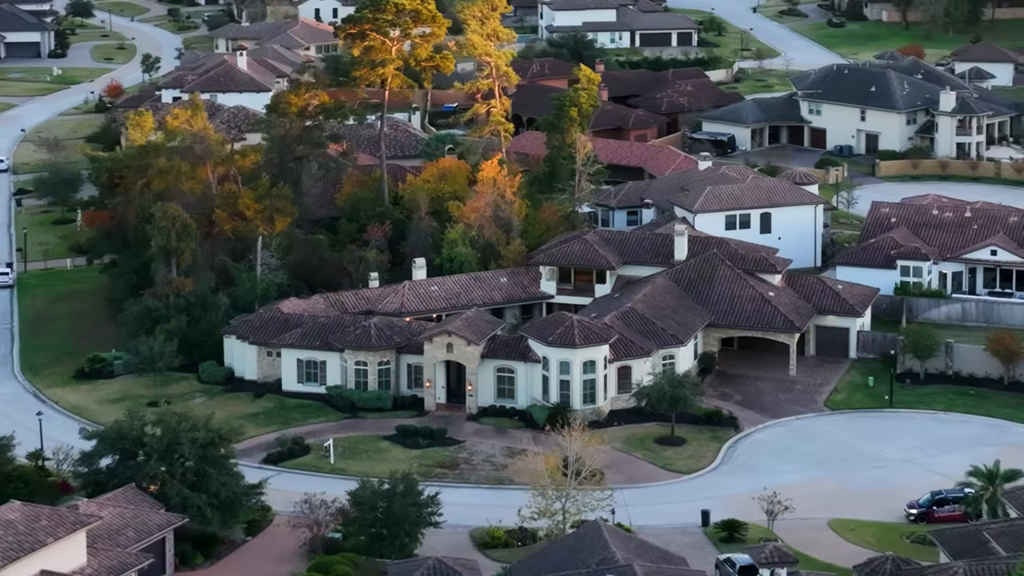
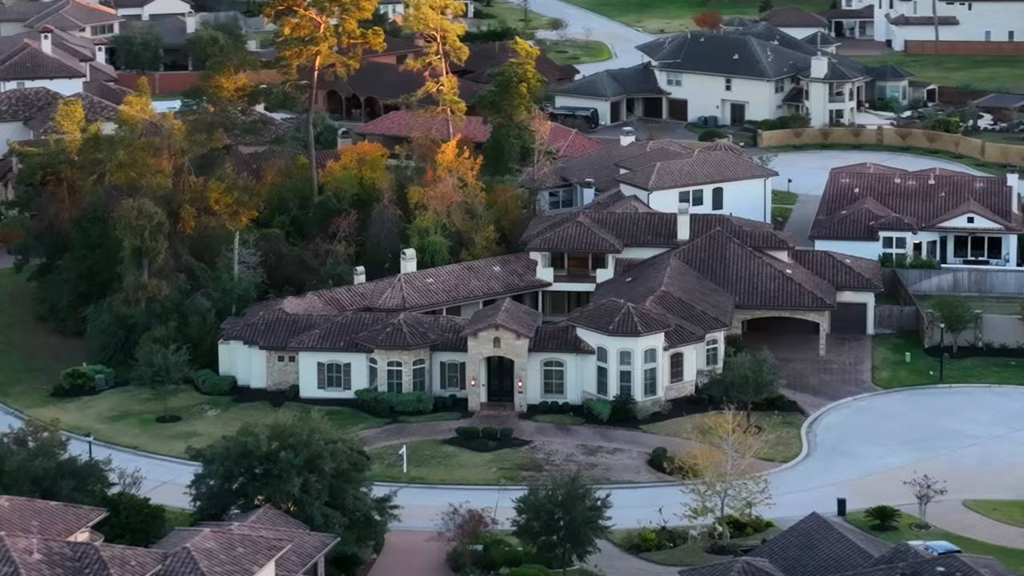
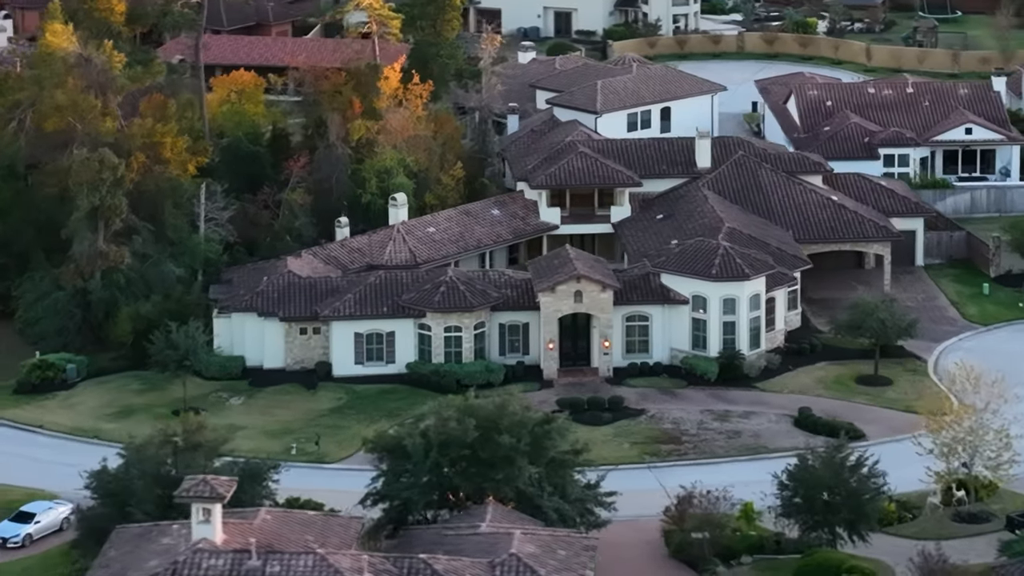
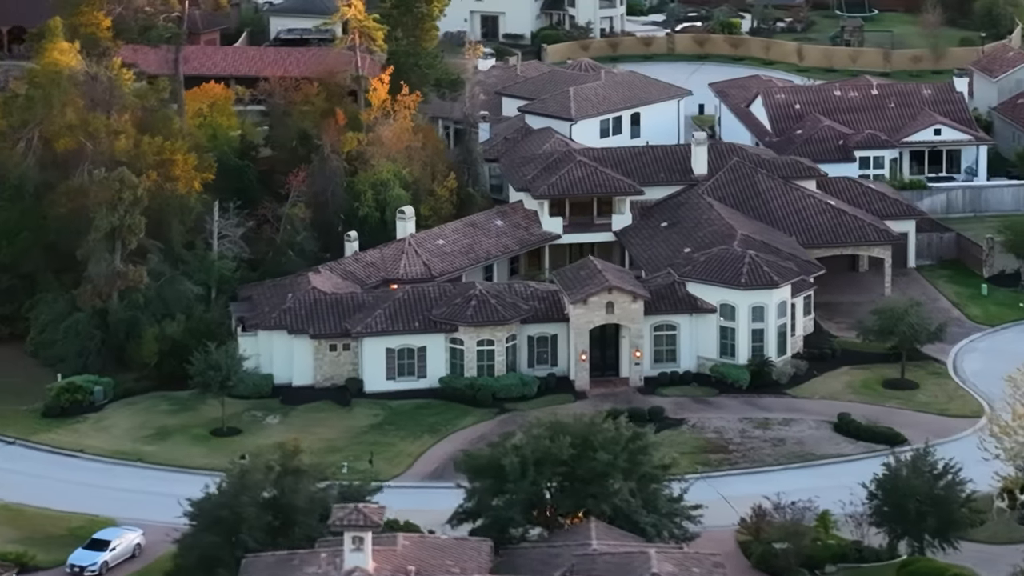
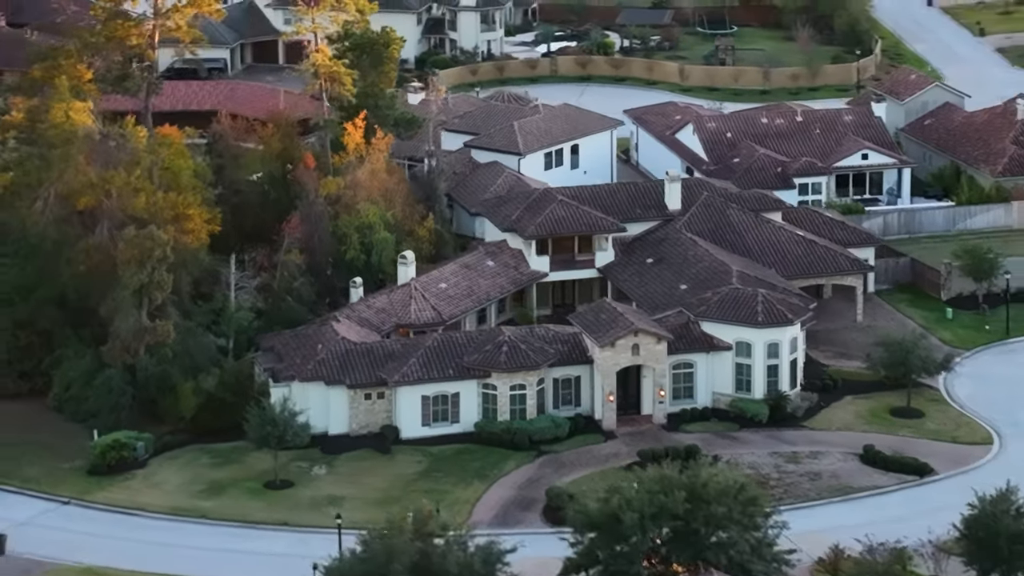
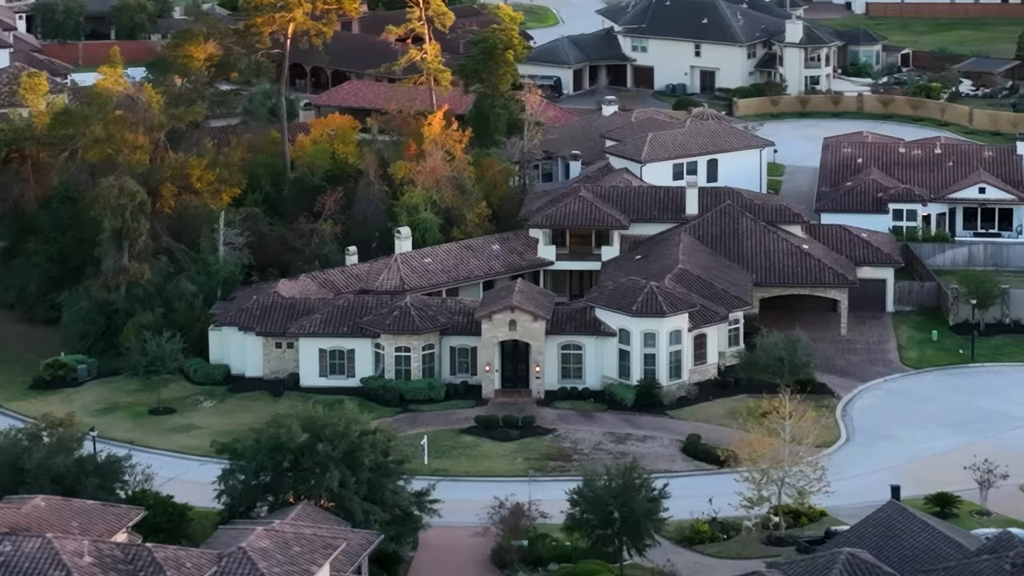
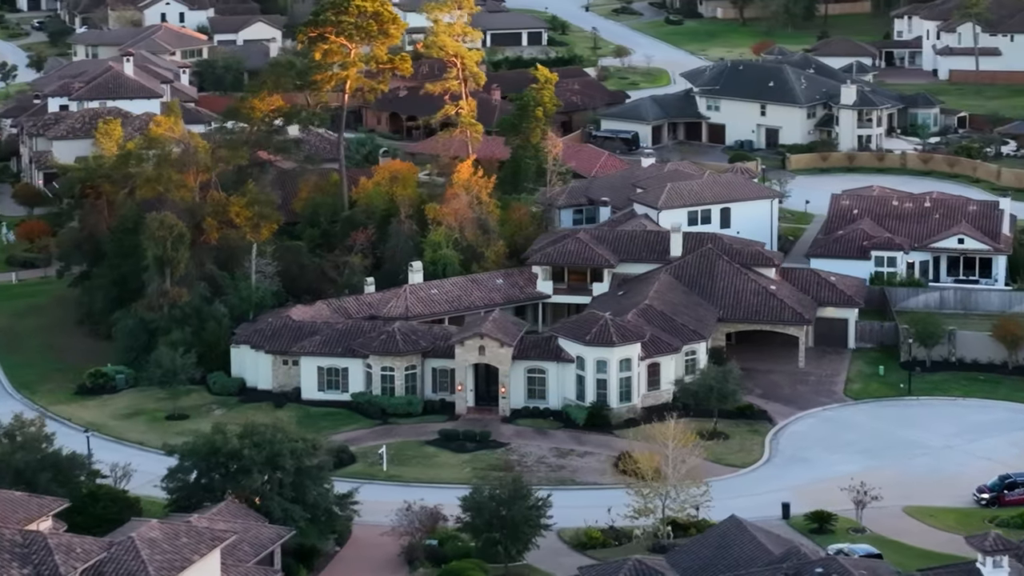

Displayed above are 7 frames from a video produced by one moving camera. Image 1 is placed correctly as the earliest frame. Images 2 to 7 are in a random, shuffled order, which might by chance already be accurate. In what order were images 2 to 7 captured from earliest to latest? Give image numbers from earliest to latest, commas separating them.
7, 2, 6, 3, 4, 5
